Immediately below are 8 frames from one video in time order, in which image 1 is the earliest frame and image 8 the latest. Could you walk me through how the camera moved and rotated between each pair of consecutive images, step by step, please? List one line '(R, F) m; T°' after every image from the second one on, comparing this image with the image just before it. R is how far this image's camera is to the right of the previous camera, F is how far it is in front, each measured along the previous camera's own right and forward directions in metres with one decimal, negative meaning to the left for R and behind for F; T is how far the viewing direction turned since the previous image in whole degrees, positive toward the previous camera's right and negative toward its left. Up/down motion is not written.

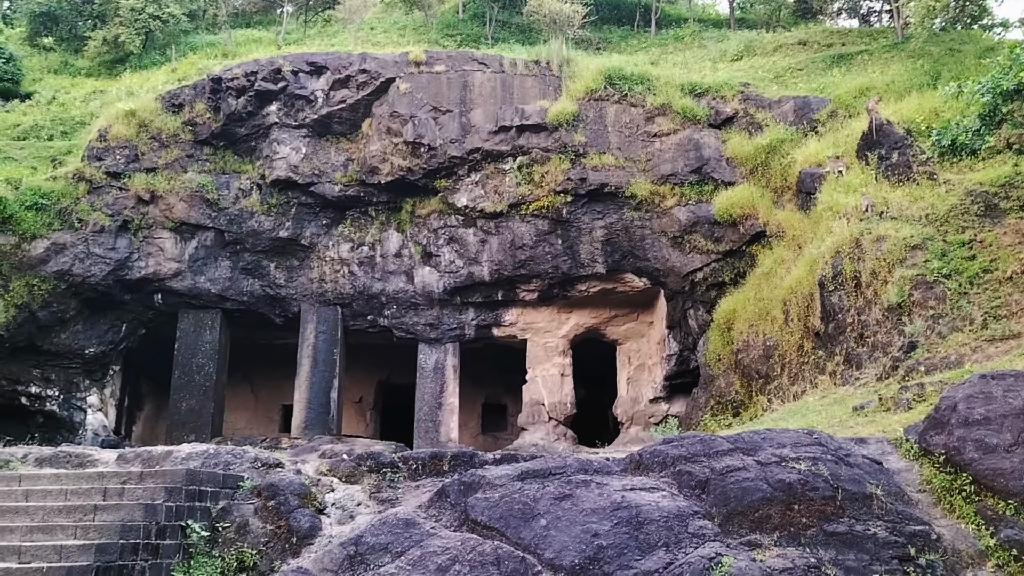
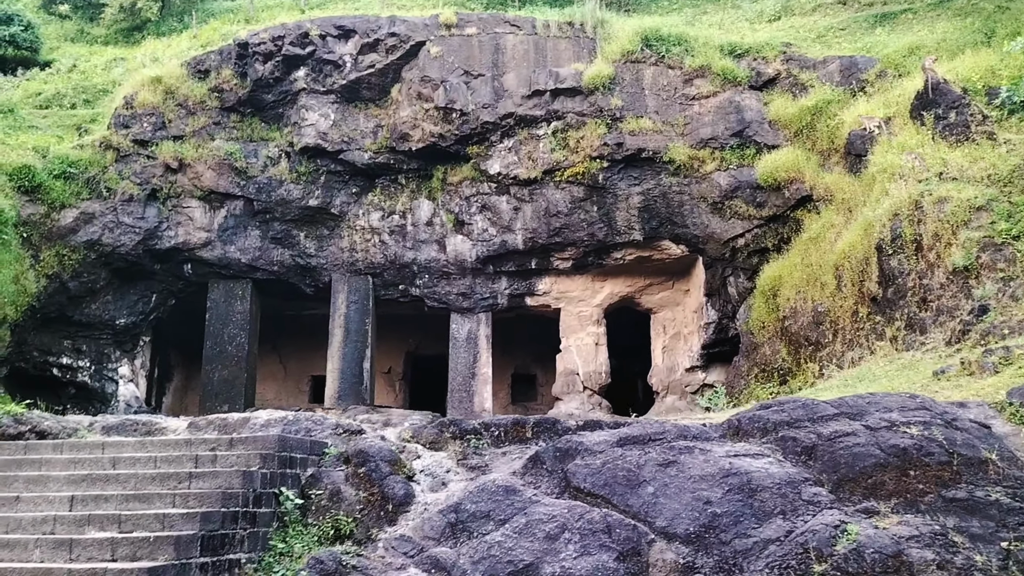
(-0.3, +0.1) m; -1°
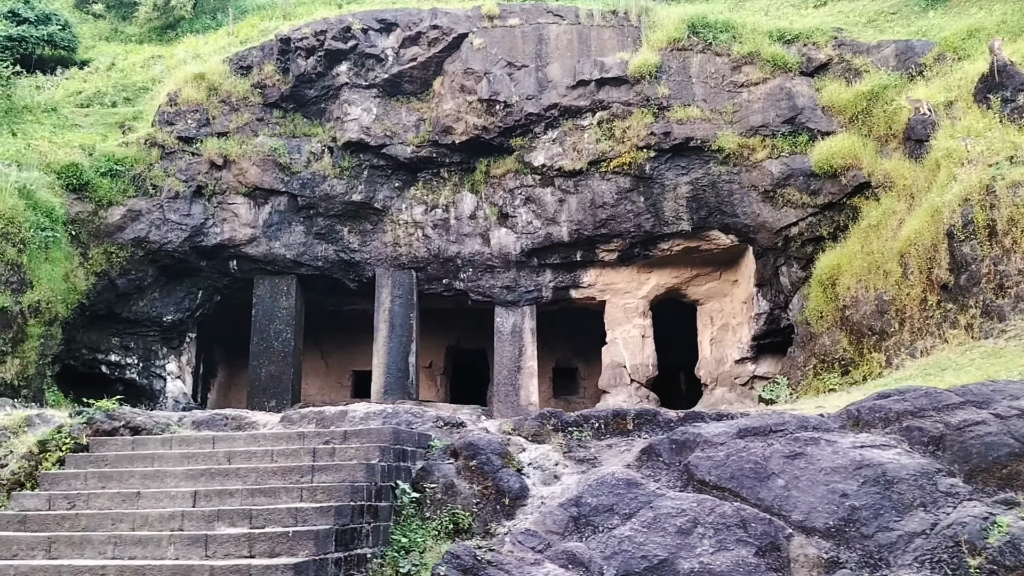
(-0.3, +0.1) m; -1°
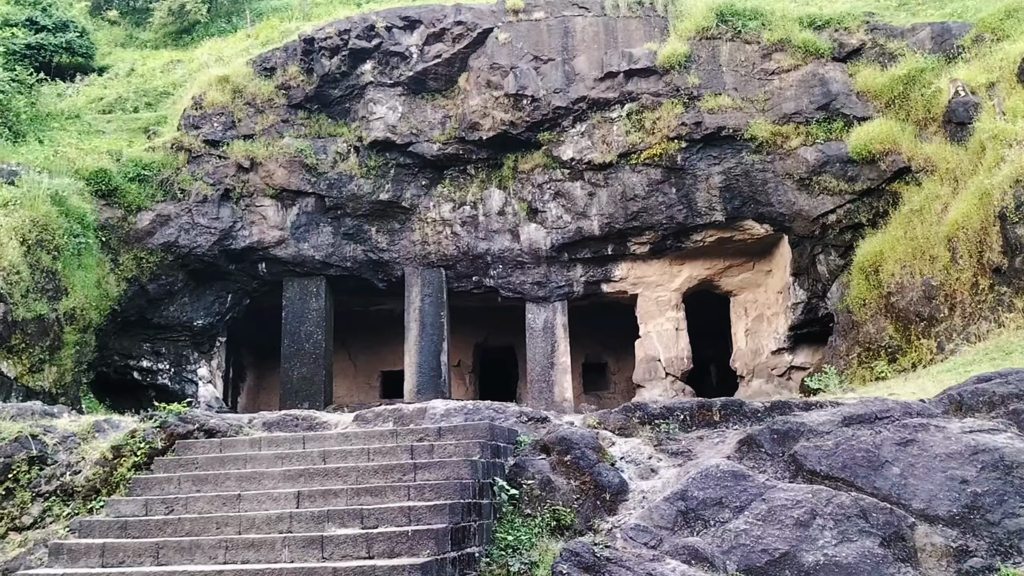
(-0.3, +0.1) m; -1°
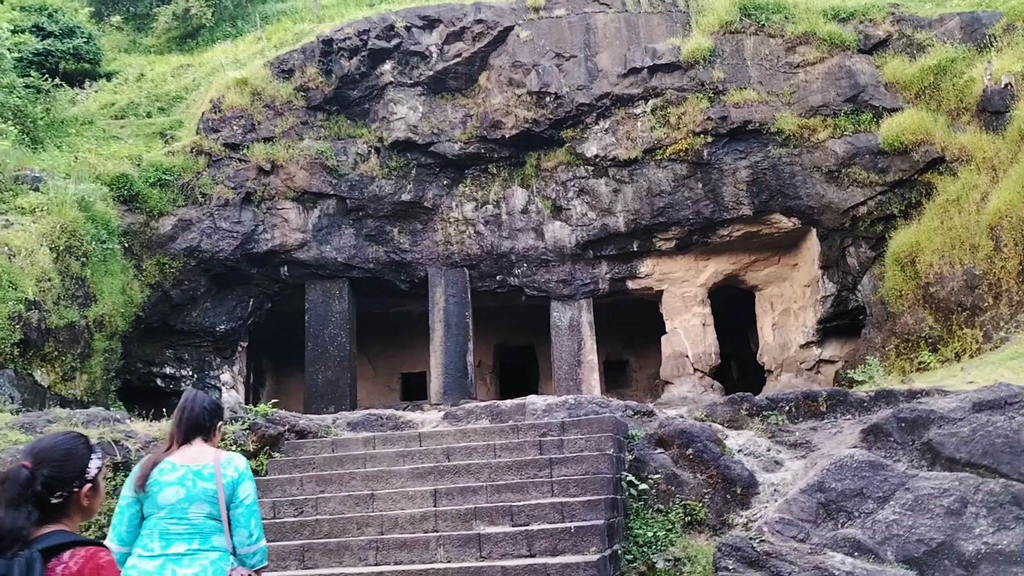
(-0.4, +0.1) m; +1°
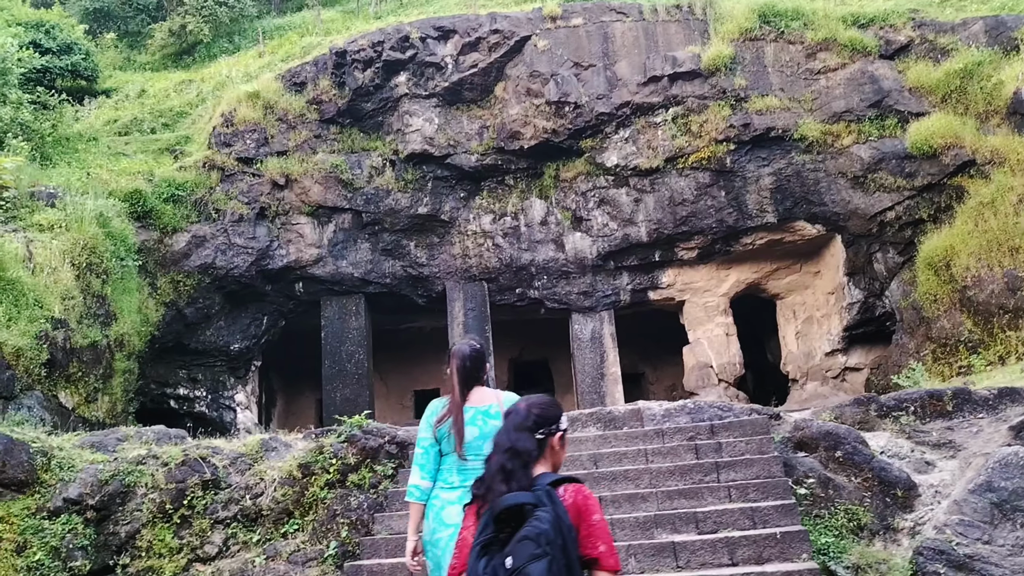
(-0.5, +0.2) m; +1°
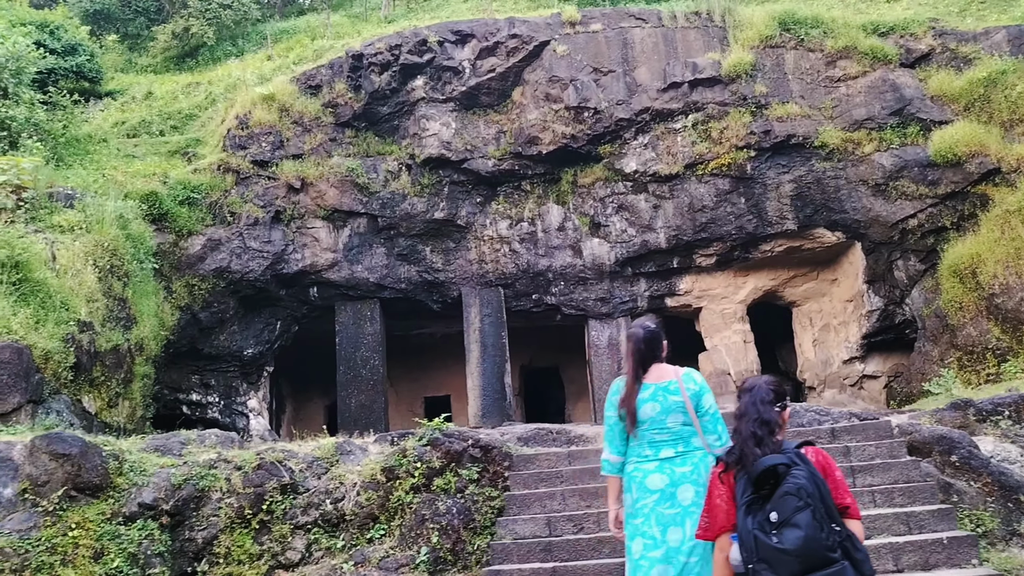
(-0.4, +0.1) m; +1°
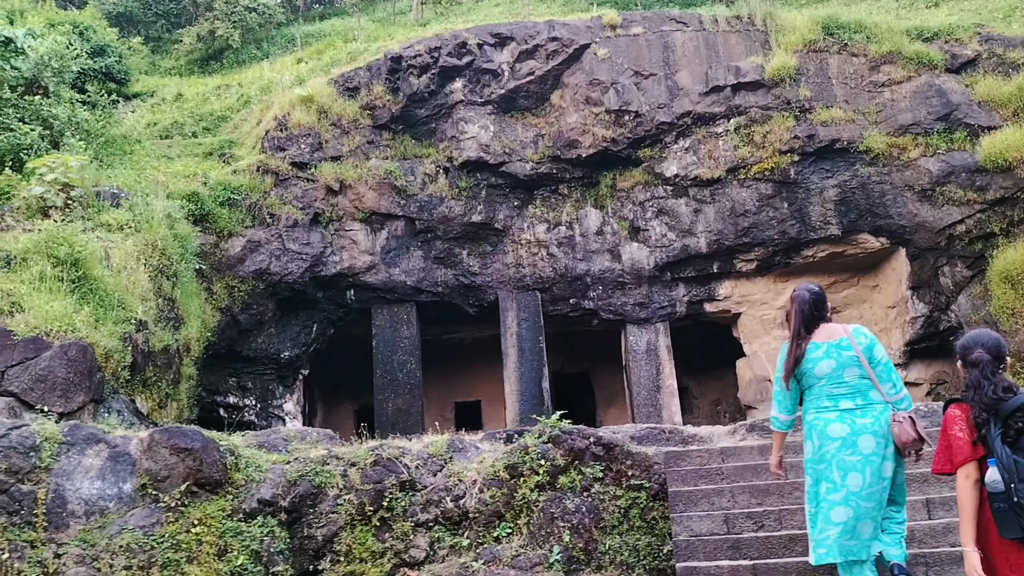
(-0.5, +0.1) m; 0°
